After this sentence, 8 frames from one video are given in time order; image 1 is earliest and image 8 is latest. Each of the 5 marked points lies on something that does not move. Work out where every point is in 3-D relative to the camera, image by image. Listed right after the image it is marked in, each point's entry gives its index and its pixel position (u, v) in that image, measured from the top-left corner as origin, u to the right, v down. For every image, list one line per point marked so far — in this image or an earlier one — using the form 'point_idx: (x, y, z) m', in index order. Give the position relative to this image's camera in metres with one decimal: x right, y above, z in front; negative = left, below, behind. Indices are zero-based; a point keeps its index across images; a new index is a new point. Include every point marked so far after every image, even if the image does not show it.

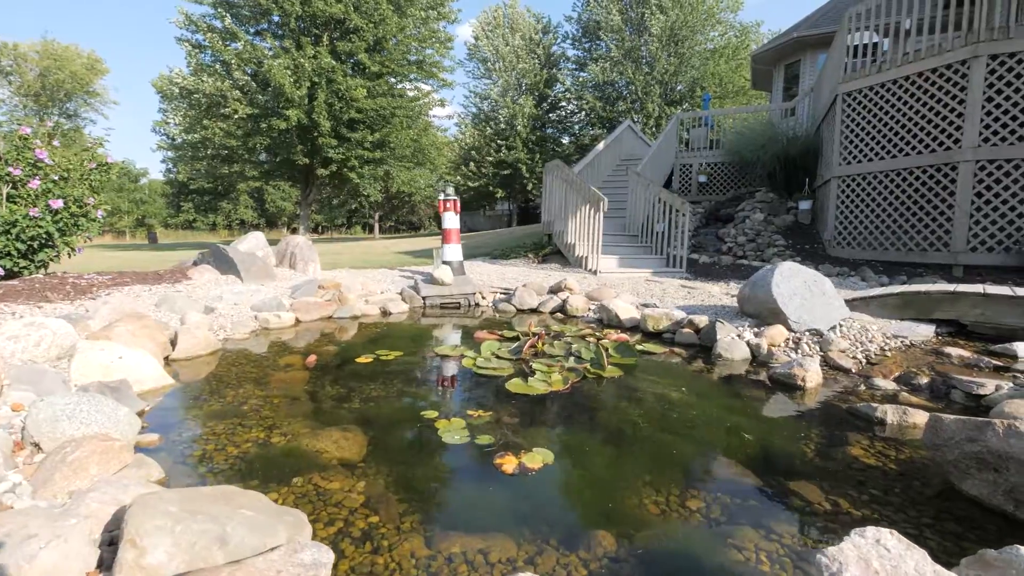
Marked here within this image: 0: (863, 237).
0: (+6.8, +1.0, +9.1) m
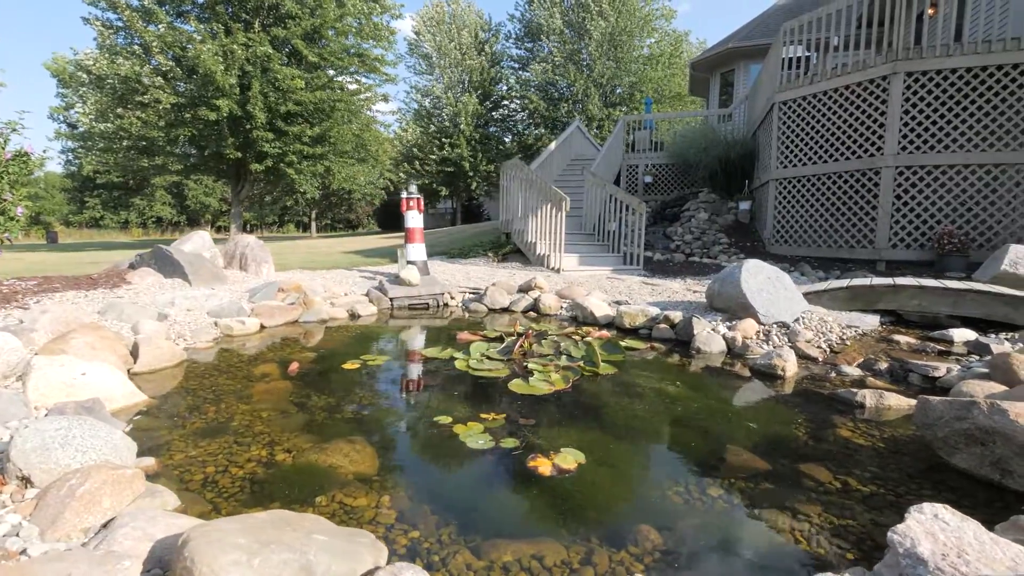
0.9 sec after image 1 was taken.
0: (+6.0, +1.1, +9.8) m
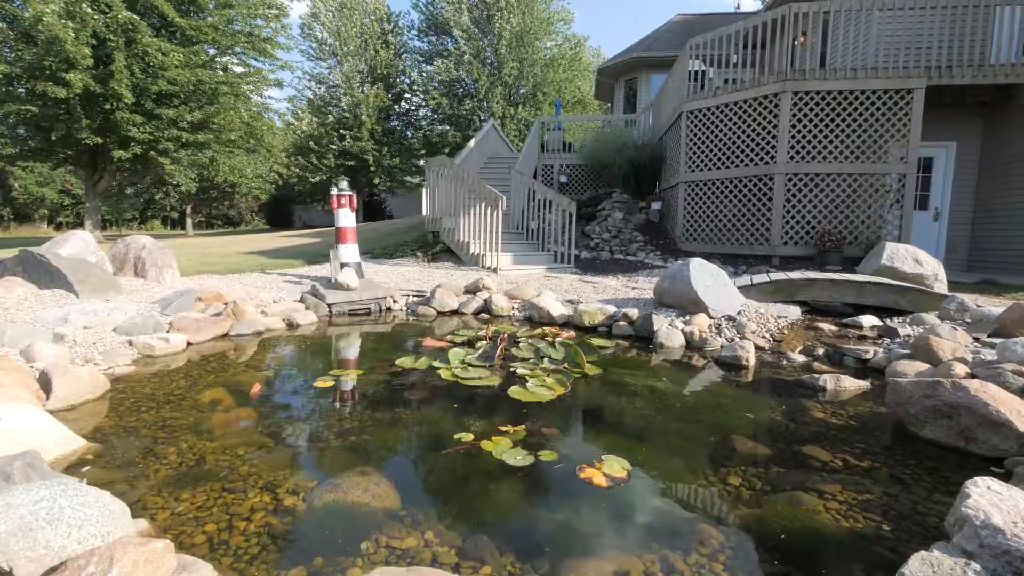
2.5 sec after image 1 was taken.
0: (+4.5, +1.3, +10.8) m
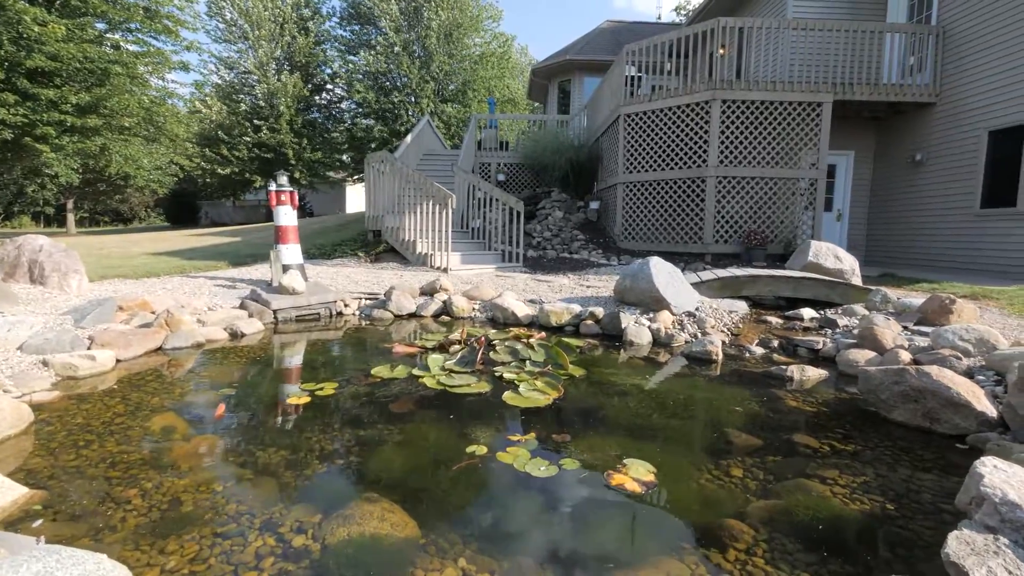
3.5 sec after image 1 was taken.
0: (+3.2, +1.3, +11.3) m
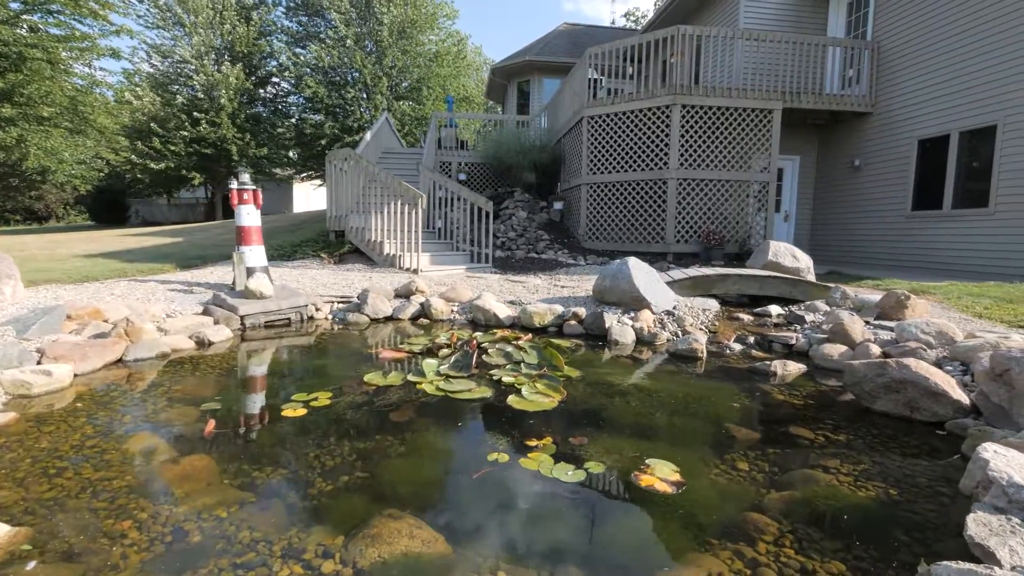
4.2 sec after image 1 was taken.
0: (+2.4, +1.4, +11.6) m
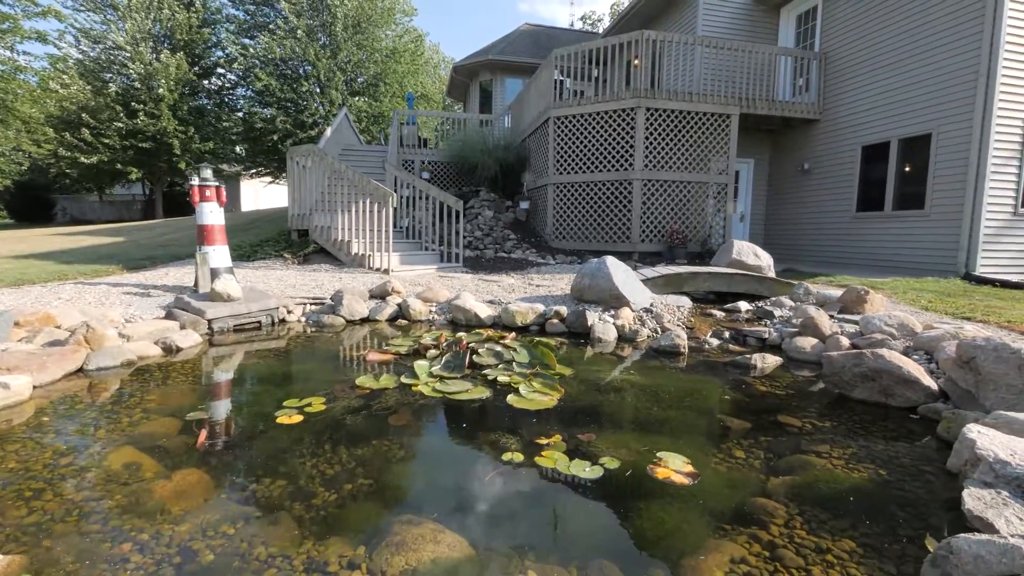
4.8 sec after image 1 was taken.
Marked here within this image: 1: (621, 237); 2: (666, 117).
0: (+1.6, +1.4, +11.7) m
1: (+2.6, +1.2, +11.3) m
2: (+3.6, +4.0, +10.9) m
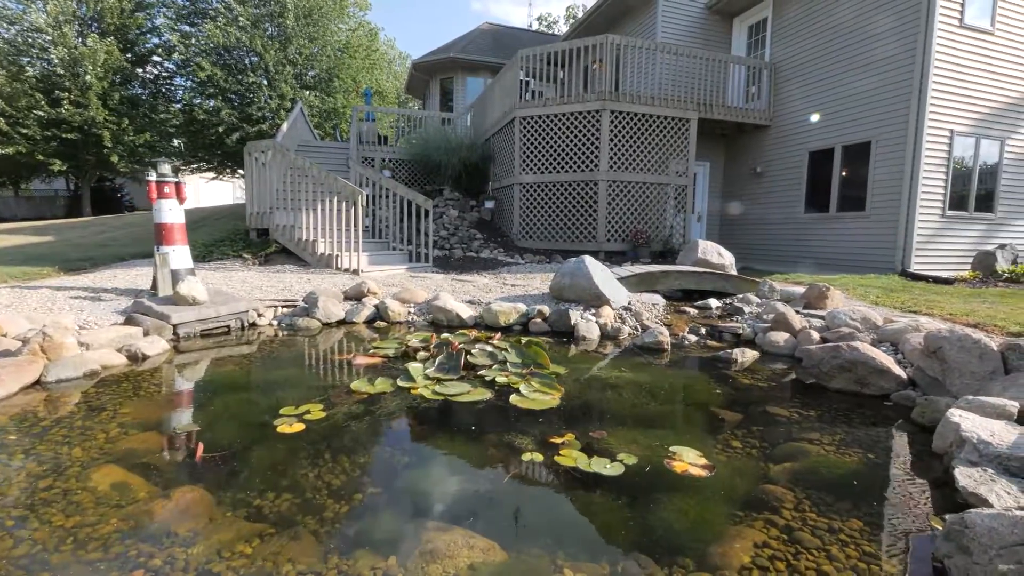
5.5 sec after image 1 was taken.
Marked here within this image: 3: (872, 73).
0: (+0.8, +1.4, +11.8) m
1: (+1.8, +1.2, +11.5) m
2: (+2.8, +4.0, +11.2) m
3: (+7.3, +4.3, +9.6) m
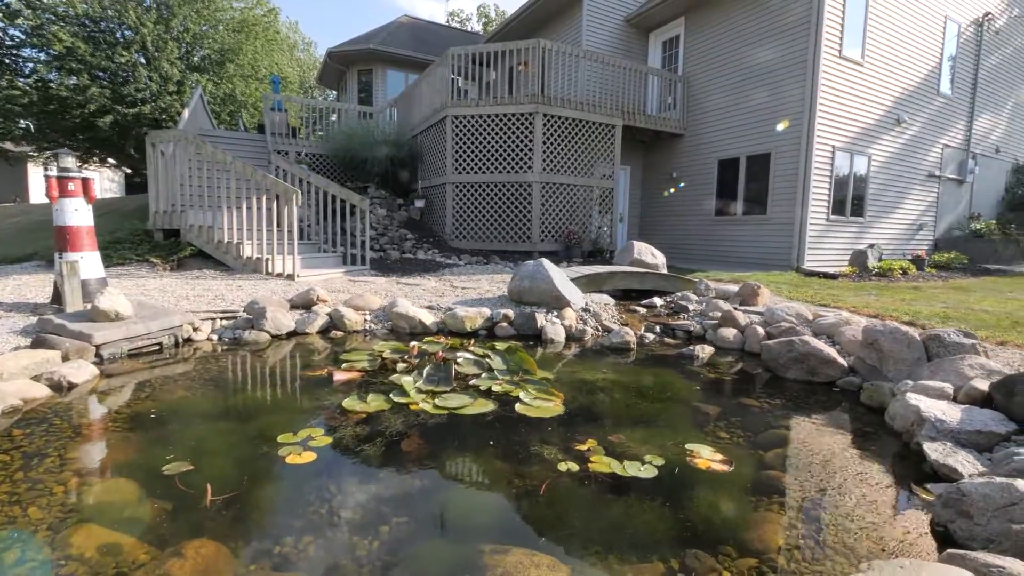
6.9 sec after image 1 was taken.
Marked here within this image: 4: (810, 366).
0: (-0.9, +1.4, +11.8) m
1: (+0.2, +1.2, +11.7) m
2: (+1.2, +4.0, +11.6) m
3: (+5.9, +4.4, +10.8) m
4: (+2.5, -0.7, +4.0) m
